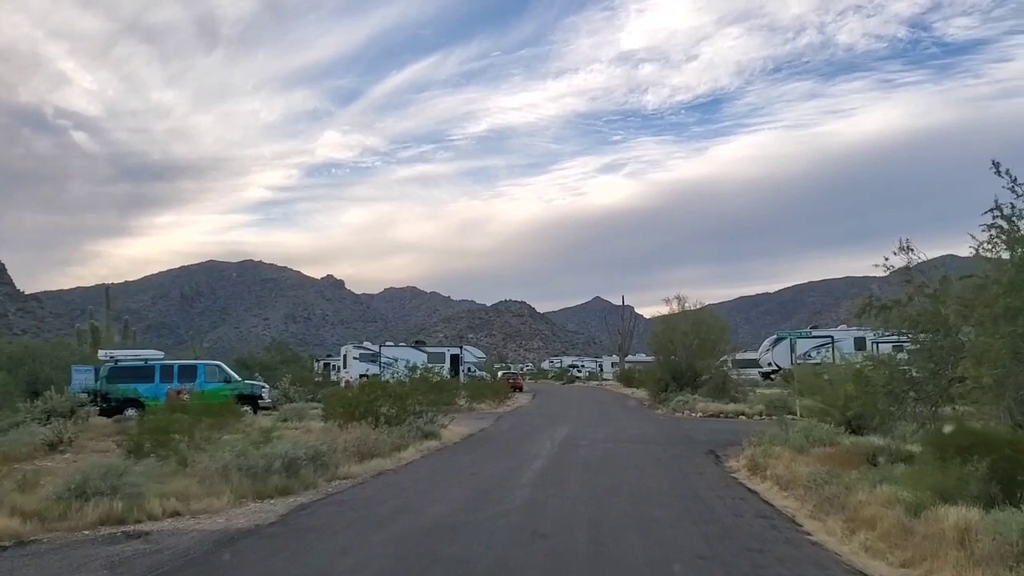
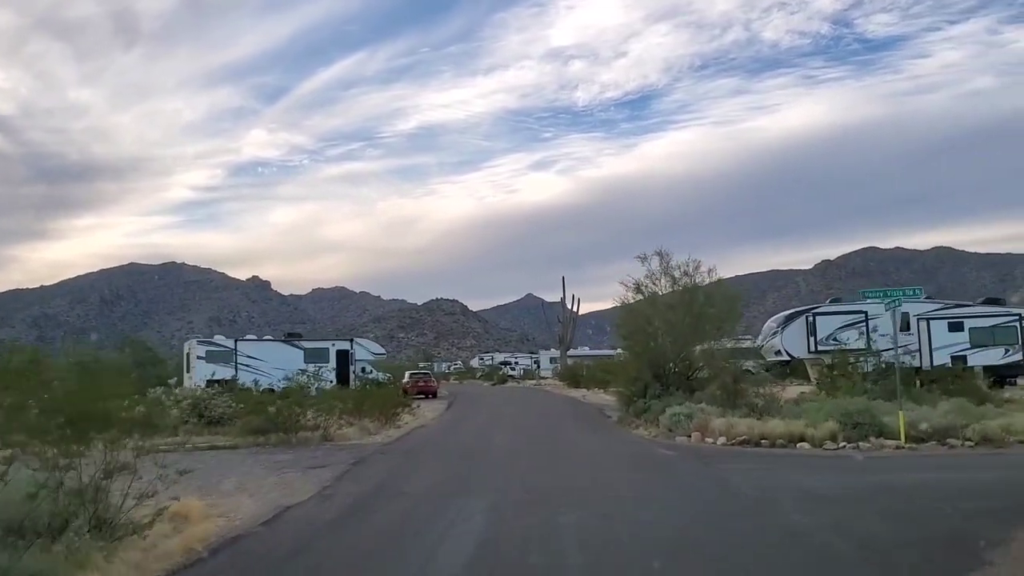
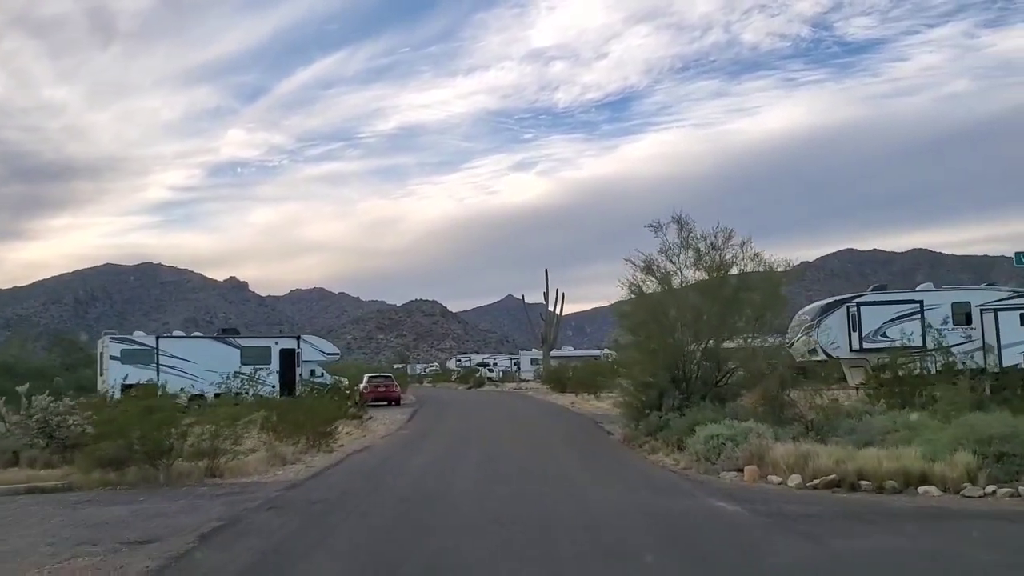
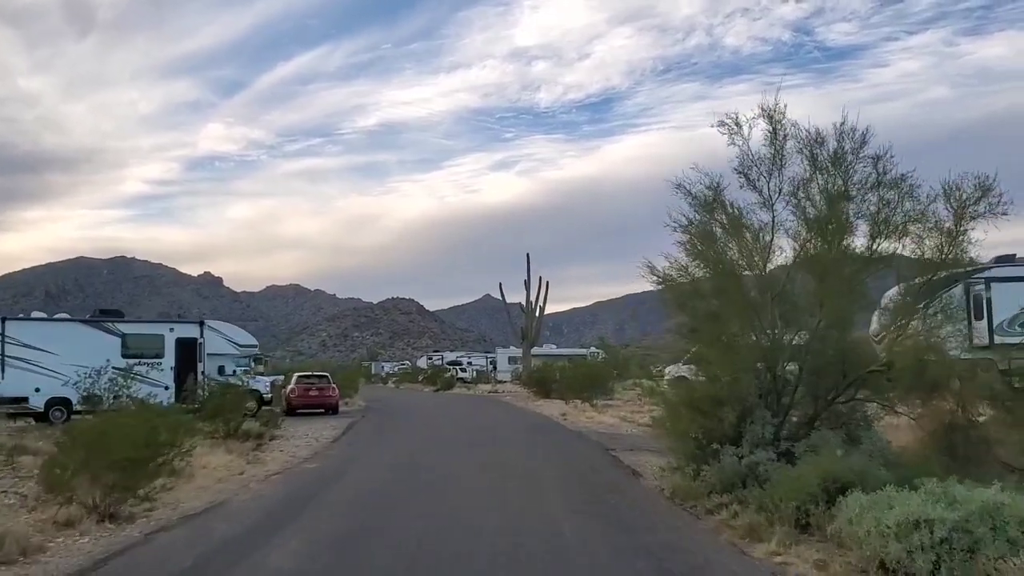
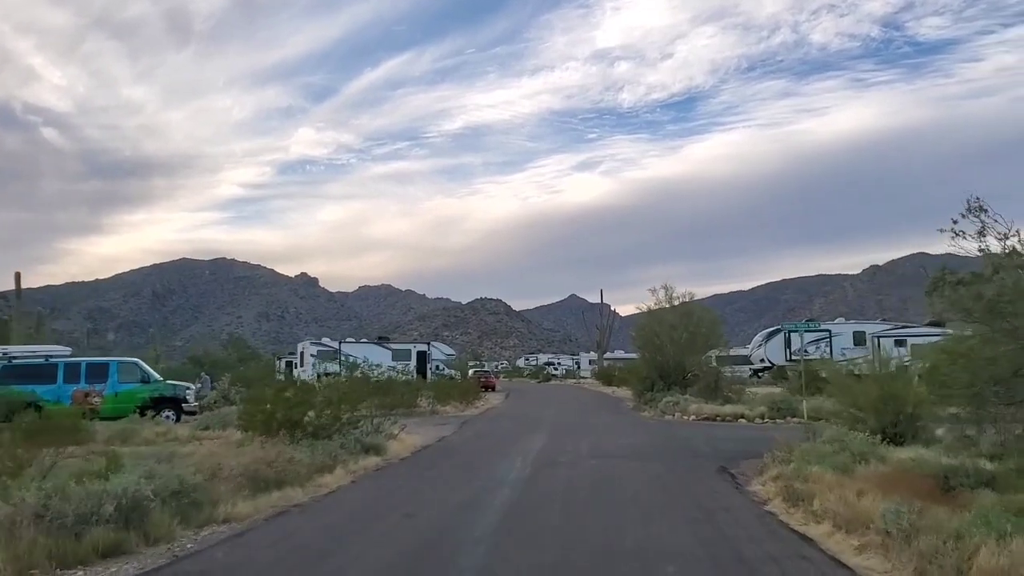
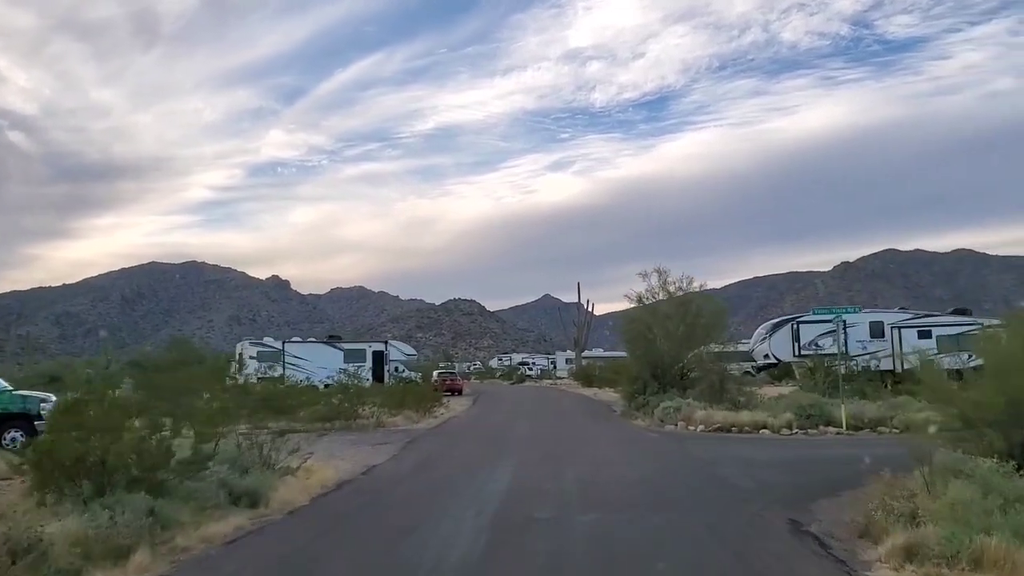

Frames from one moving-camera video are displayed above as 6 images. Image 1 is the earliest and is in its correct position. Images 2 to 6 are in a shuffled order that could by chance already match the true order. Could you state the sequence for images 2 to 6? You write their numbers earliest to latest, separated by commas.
5, 6, 2, 3, 4
